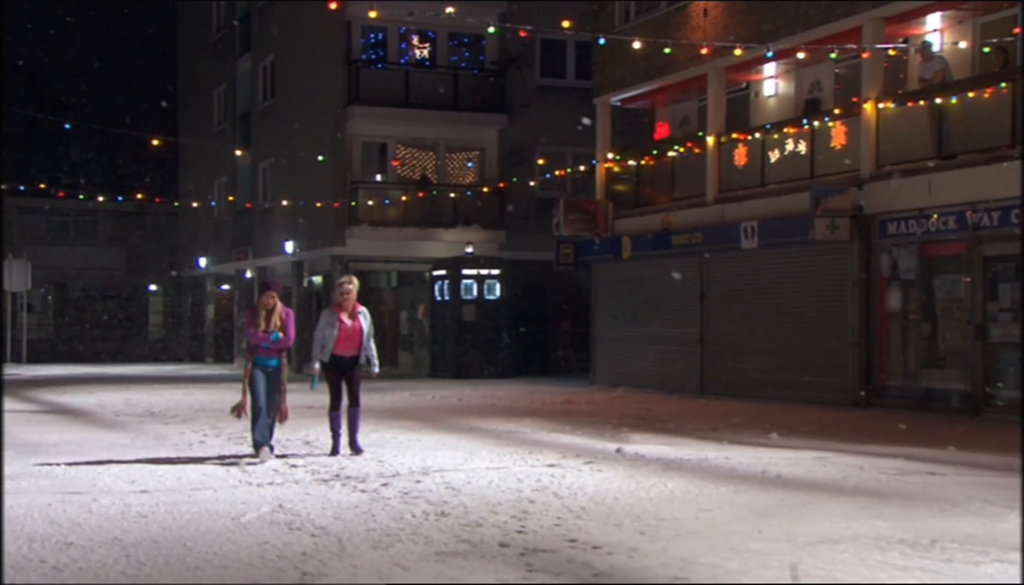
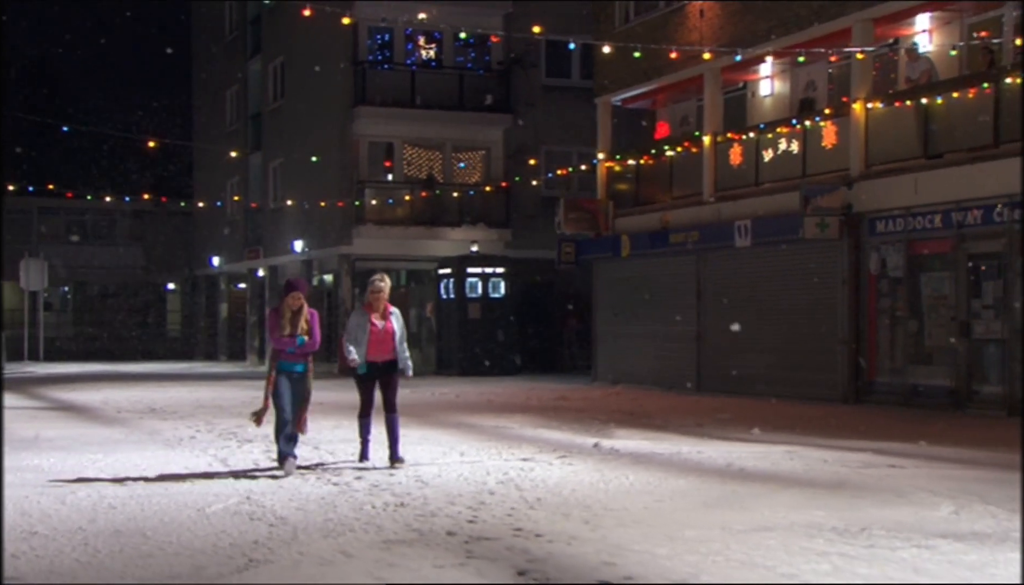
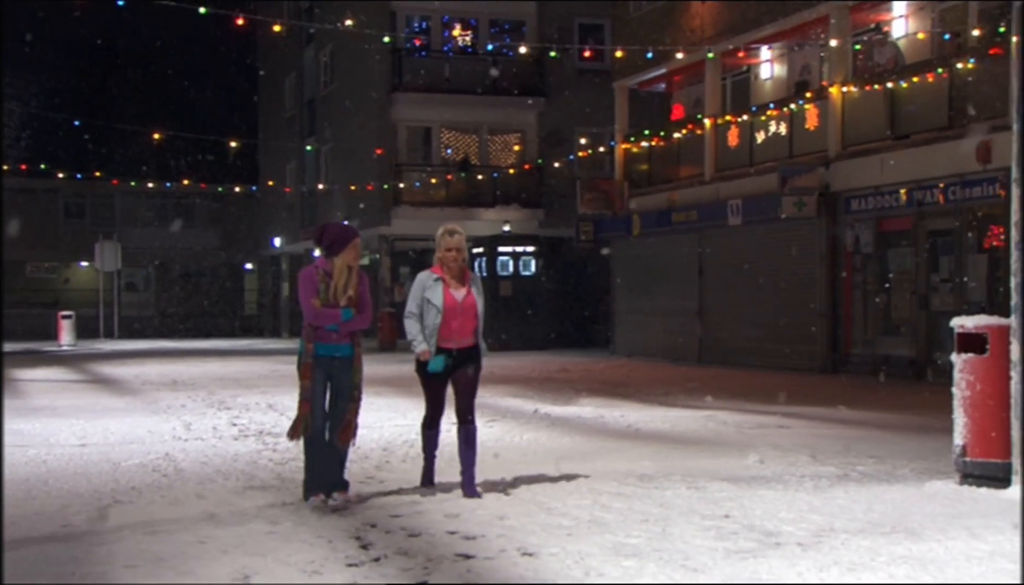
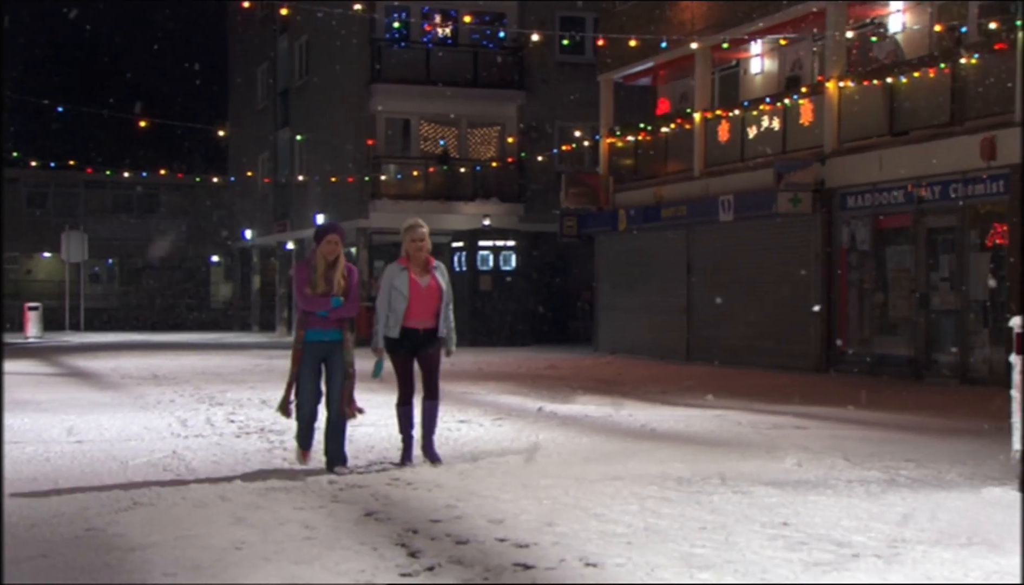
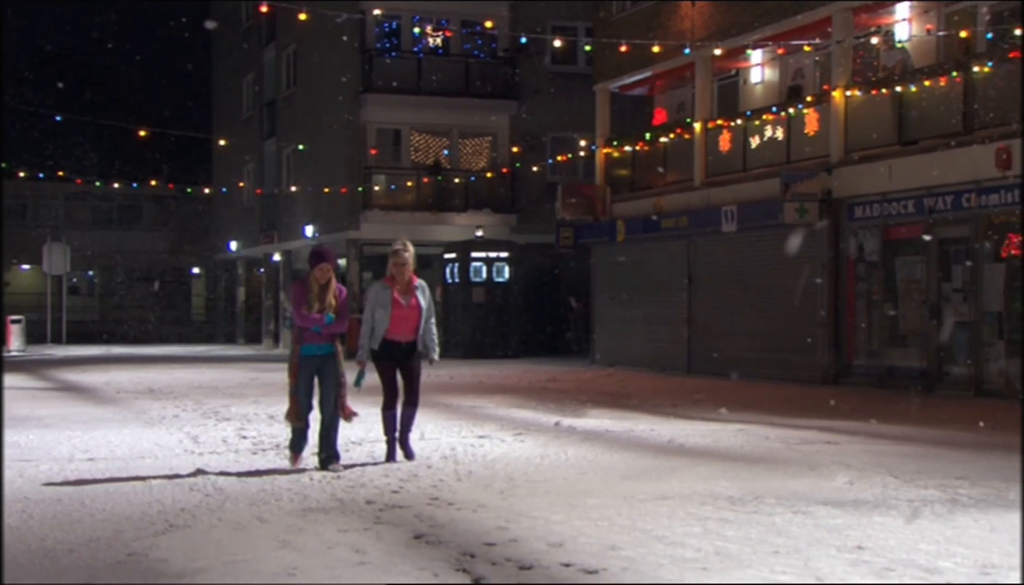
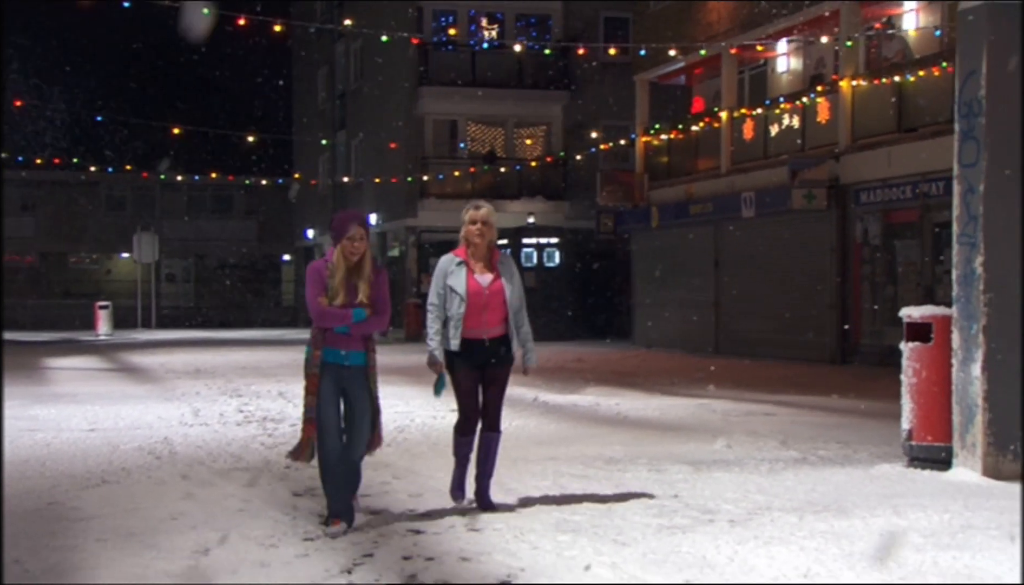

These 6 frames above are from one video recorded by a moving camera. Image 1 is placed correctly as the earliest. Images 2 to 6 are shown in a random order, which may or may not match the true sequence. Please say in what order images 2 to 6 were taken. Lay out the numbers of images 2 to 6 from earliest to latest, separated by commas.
2, 5, 4, 3, 6
